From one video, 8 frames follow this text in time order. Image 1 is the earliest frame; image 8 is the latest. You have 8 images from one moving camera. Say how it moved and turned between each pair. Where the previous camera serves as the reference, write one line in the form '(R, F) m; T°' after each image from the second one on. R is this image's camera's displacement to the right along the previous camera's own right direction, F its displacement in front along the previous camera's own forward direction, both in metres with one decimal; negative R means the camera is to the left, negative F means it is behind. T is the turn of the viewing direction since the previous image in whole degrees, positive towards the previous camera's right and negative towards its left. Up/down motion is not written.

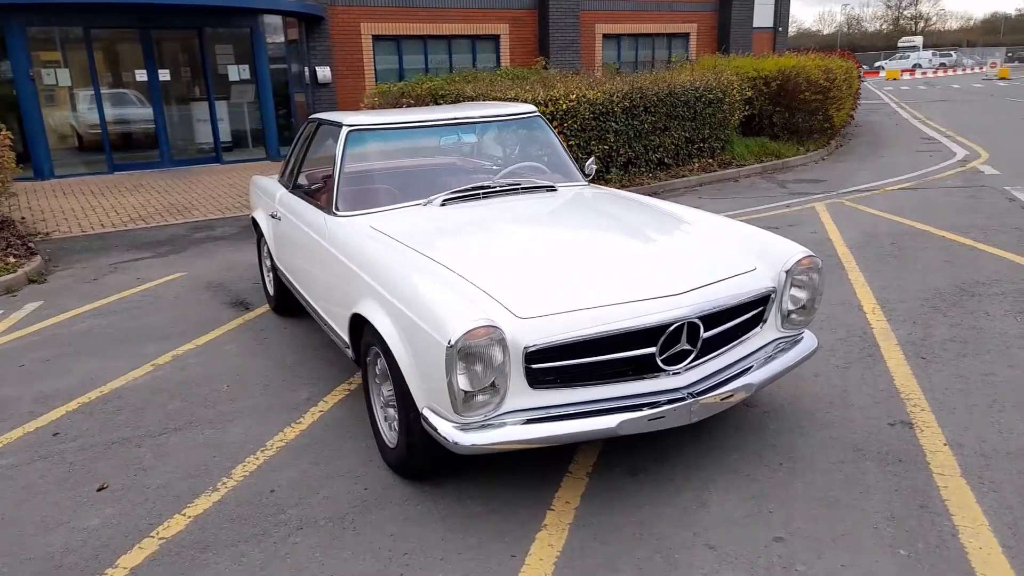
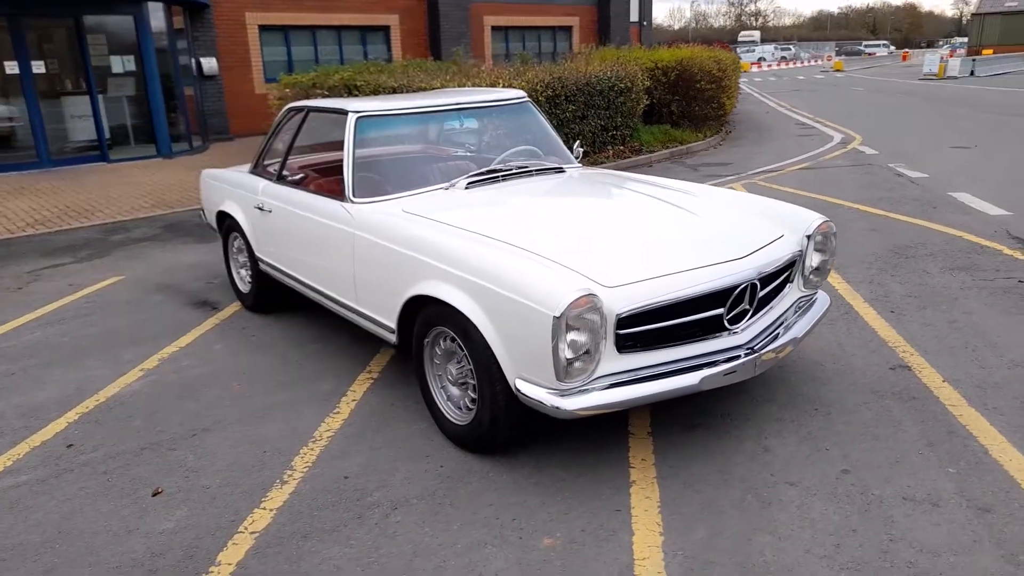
(-0.8, 0.0) m; +10°
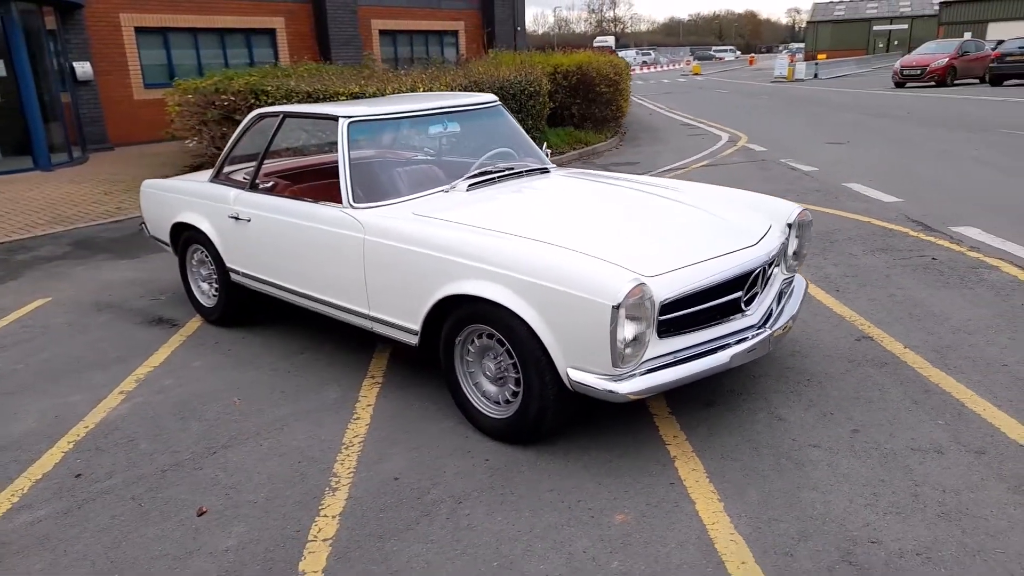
(-0.7, -0.1) m; +10°
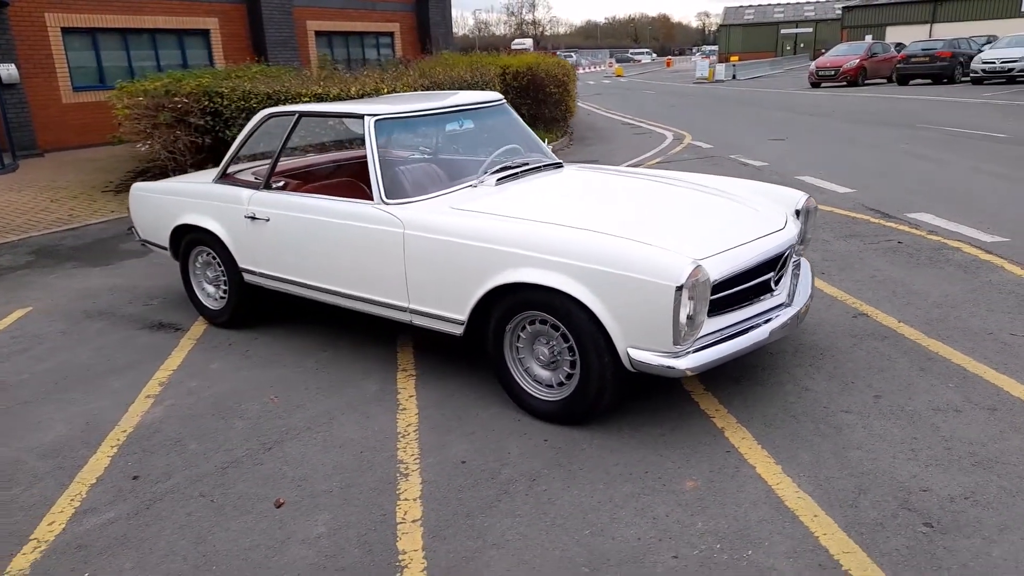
(-0.6, -0.1) m; +6°
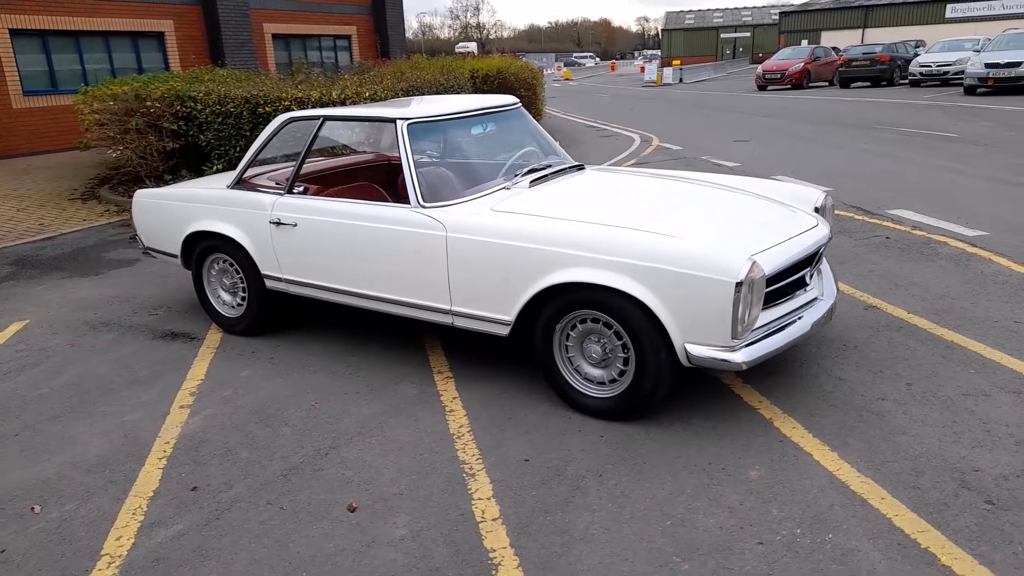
(-0.5, 0.0) m; +4°
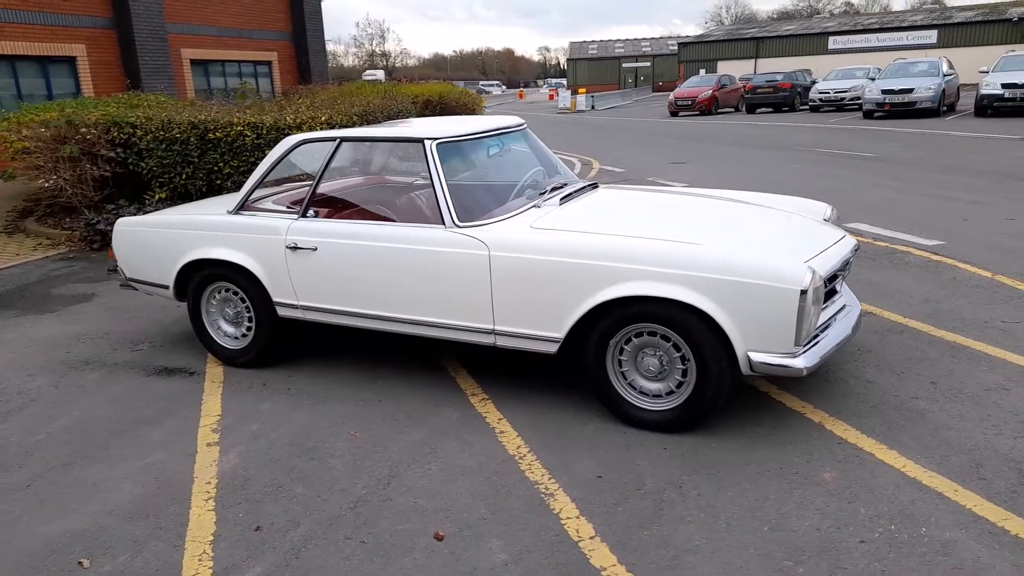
(-0.7, +0.1) m; +7°
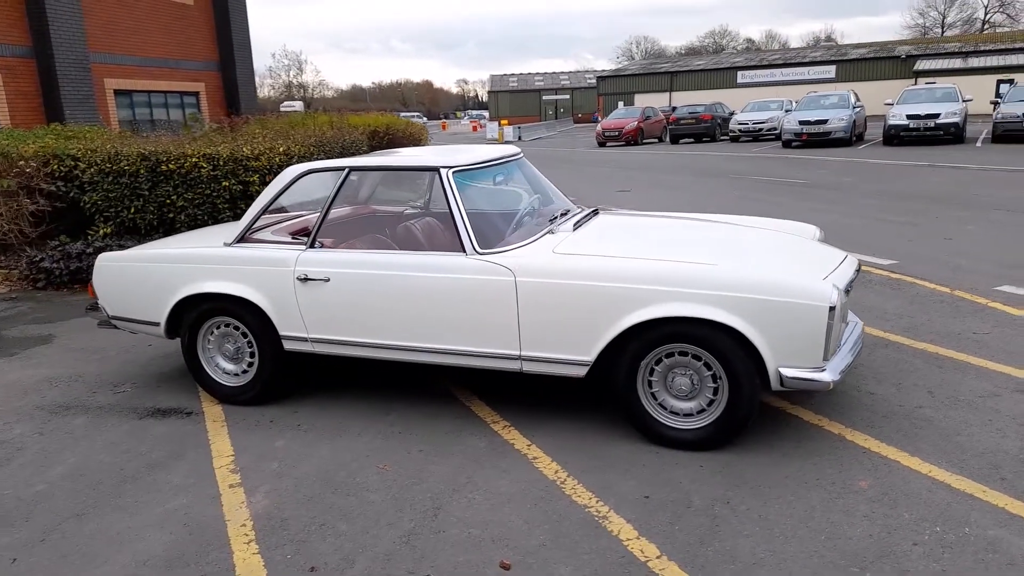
(-0.5, 0.0) m; +6°
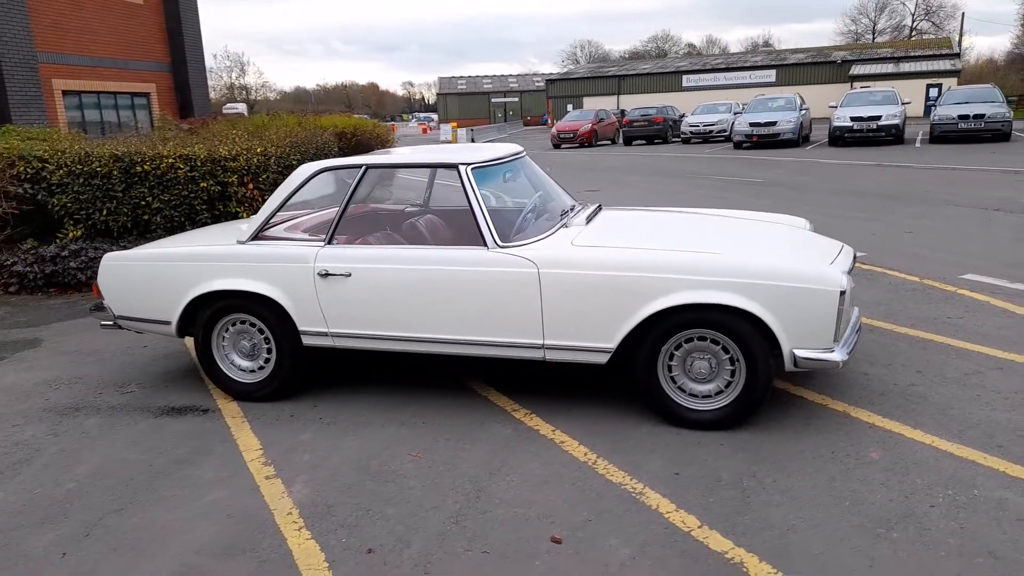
(-0.4, -0.1) m; +4°
